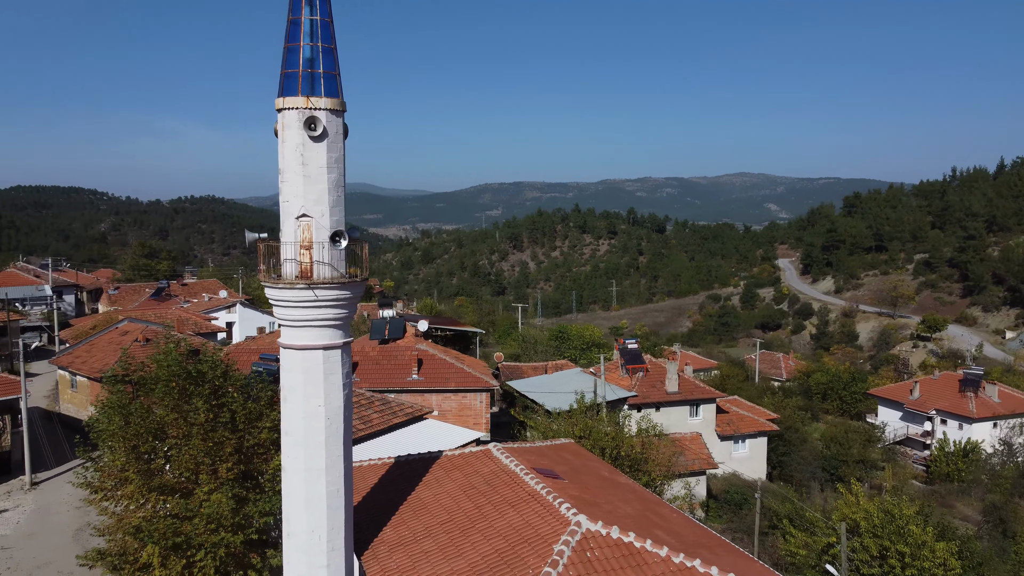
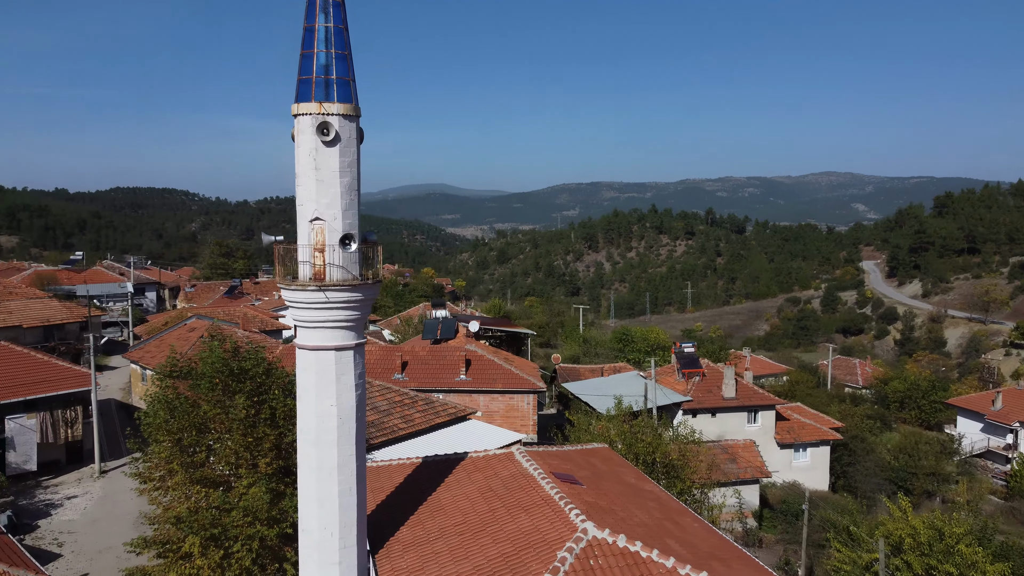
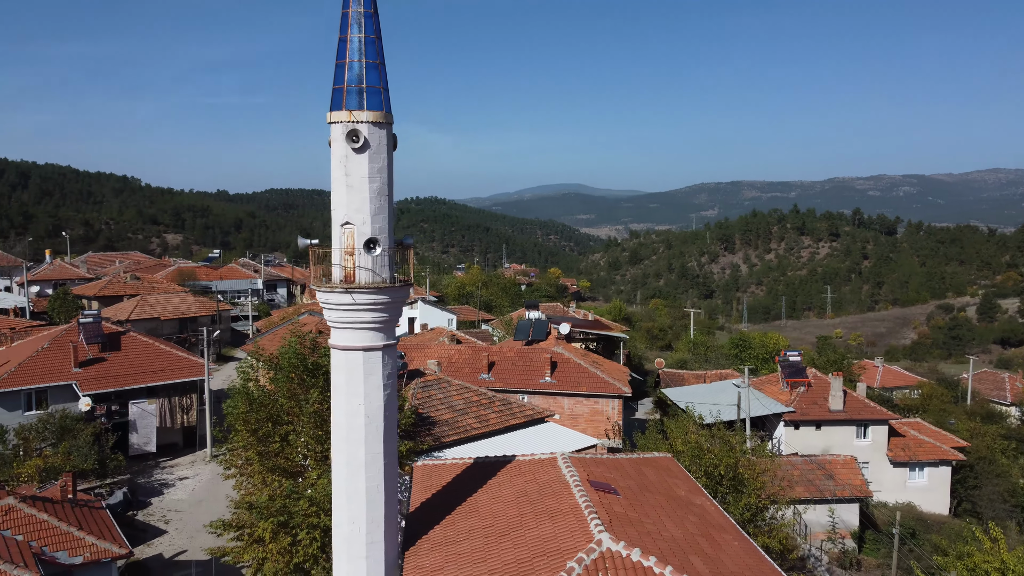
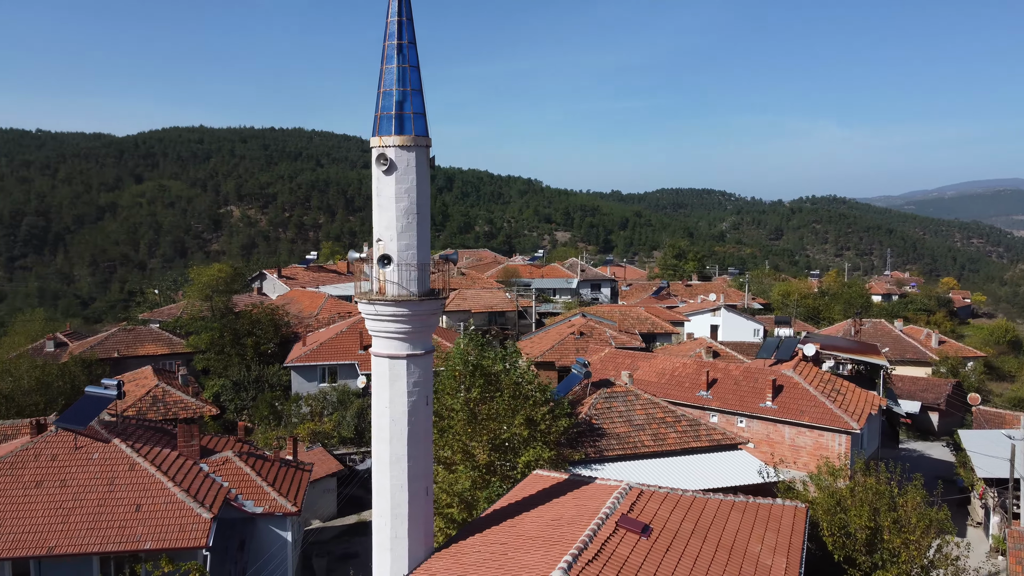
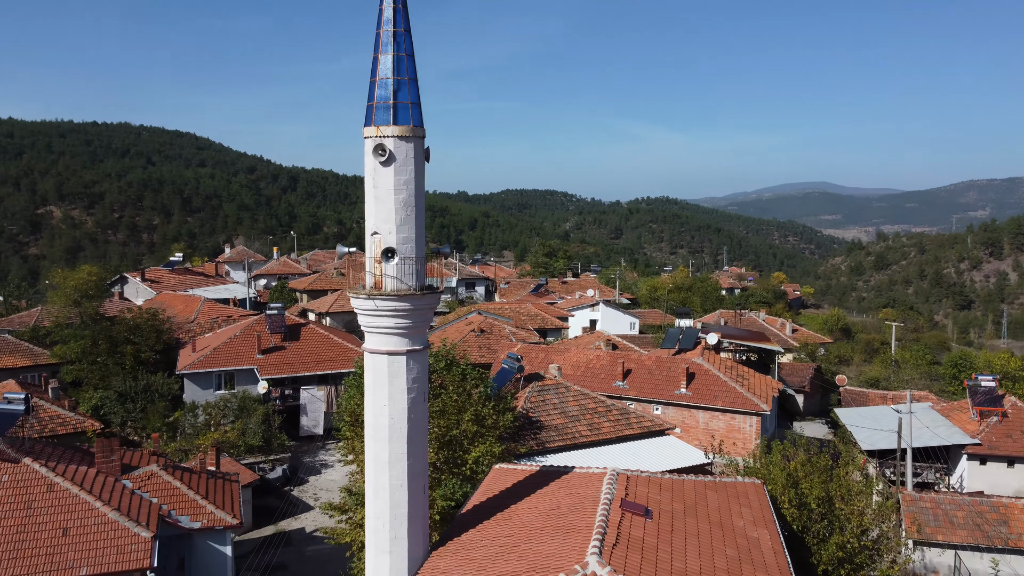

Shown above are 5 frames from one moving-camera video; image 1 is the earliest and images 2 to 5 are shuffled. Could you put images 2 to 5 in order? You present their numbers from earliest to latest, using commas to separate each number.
2, 3, 5, 4
